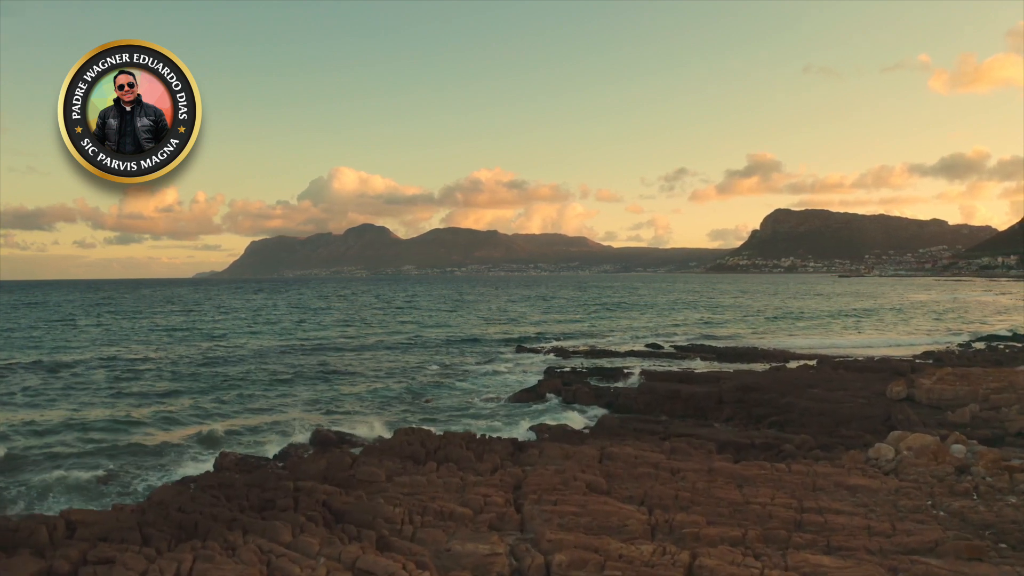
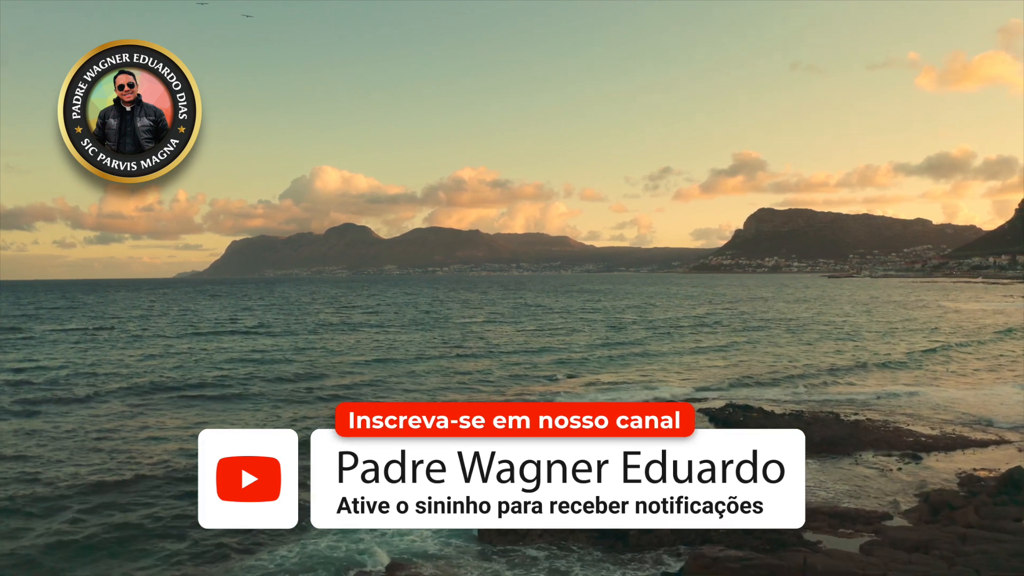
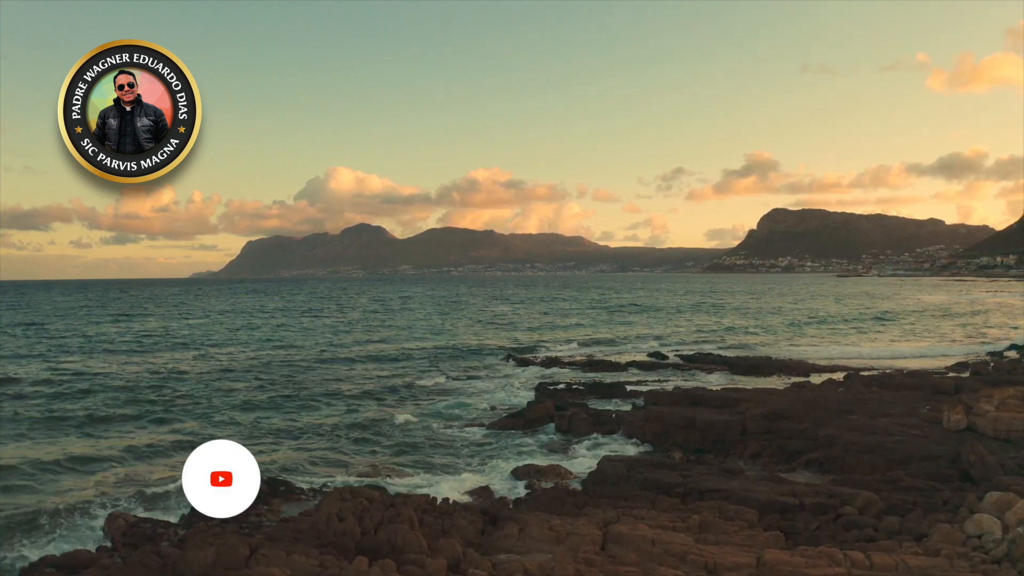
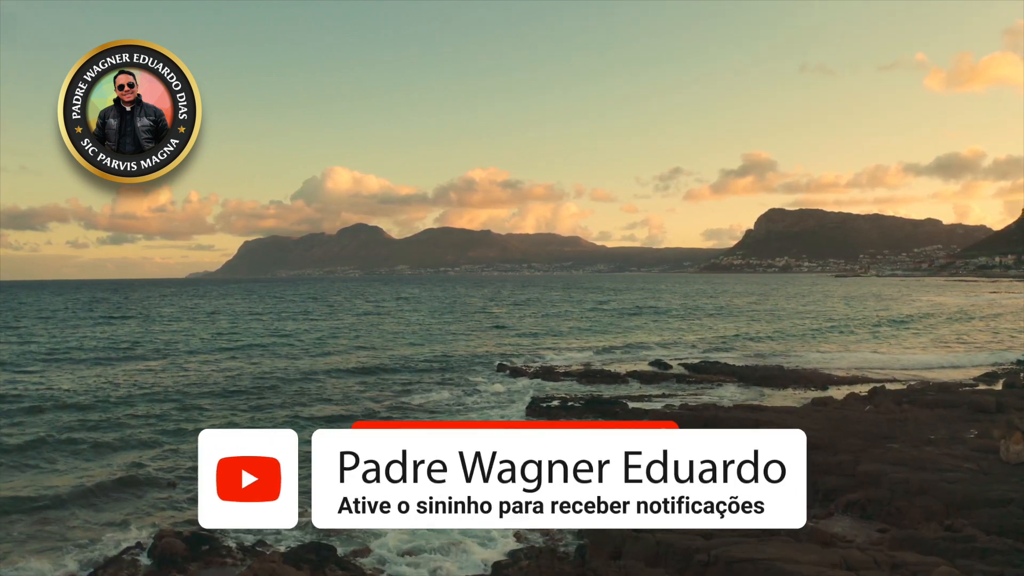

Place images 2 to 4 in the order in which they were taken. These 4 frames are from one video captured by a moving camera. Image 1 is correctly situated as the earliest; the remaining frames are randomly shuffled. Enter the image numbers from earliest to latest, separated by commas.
3, 4, 2
